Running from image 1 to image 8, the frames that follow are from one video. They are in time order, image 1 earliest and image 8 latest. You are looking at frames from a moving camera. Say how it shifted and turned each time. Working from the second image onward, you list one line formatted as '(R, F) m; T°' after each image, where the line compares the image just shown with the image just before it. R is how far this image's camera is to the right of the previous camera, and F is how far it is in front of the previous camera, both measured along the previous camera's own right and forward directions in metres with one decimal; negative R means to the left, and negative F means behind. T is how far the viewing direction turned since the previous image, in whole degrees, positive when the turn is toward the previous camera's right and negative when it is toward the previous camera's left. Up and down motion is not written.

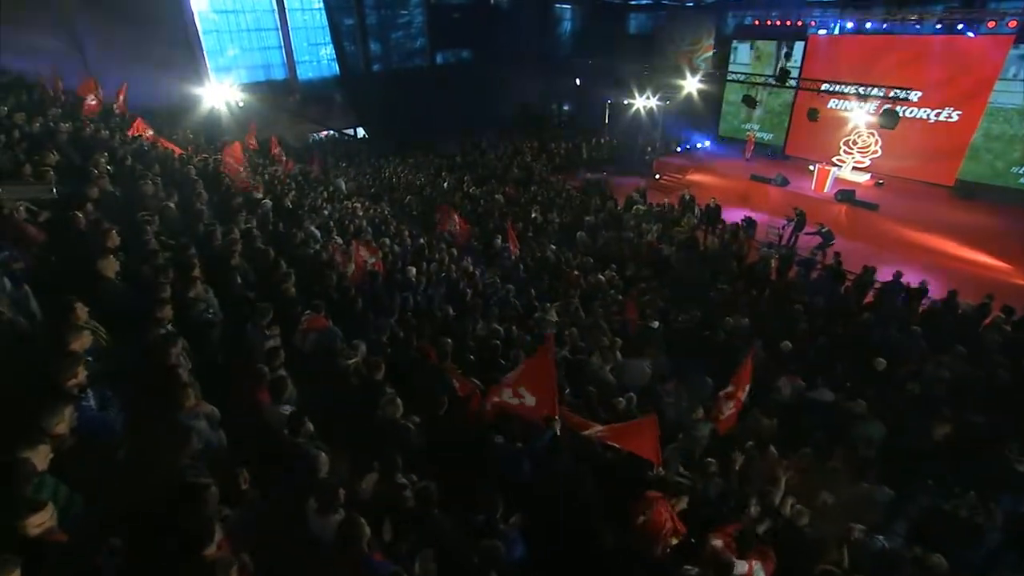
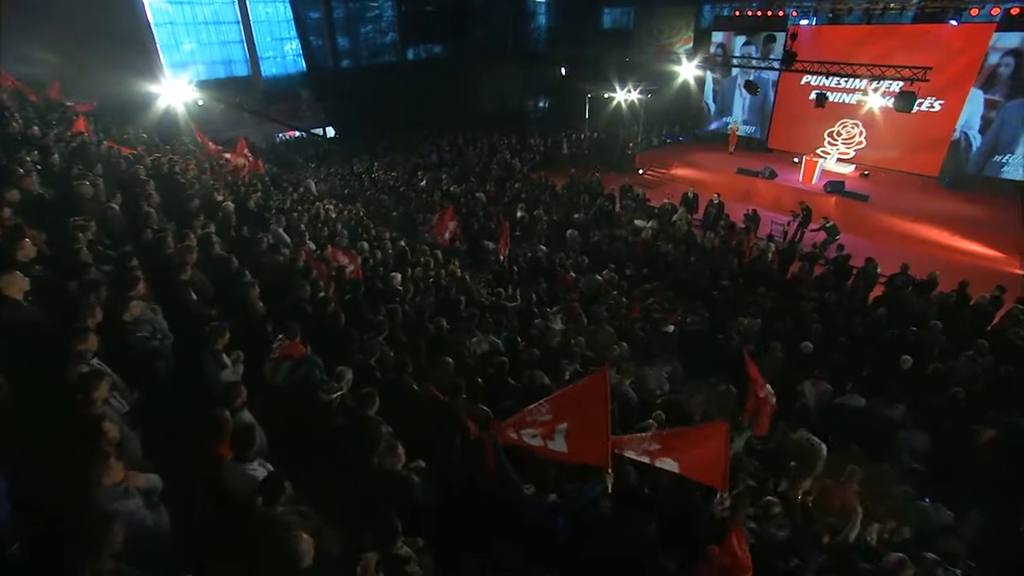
(-0.3, +0.7) m; +3°
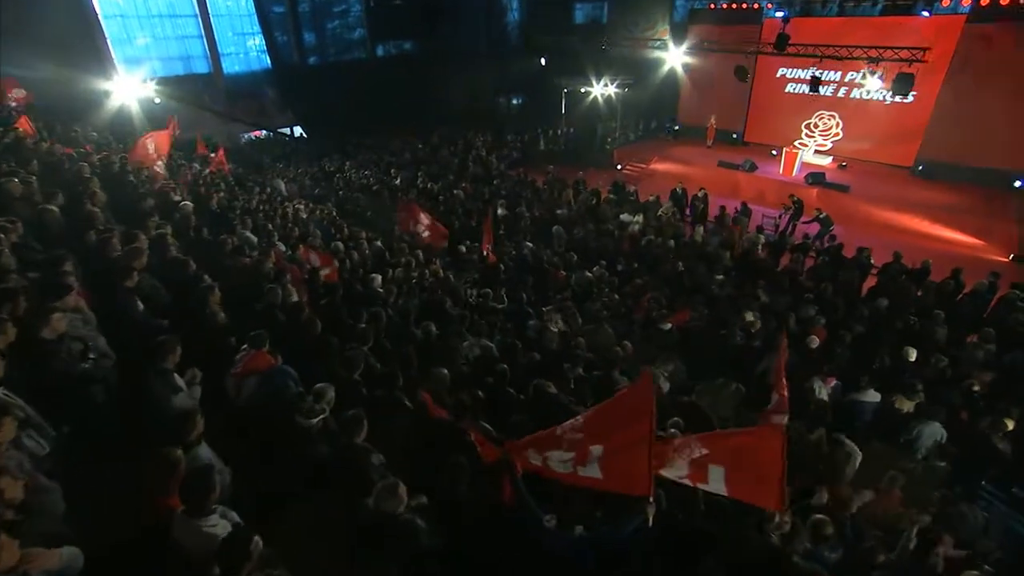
(-0.2, +0.5) m; +3°
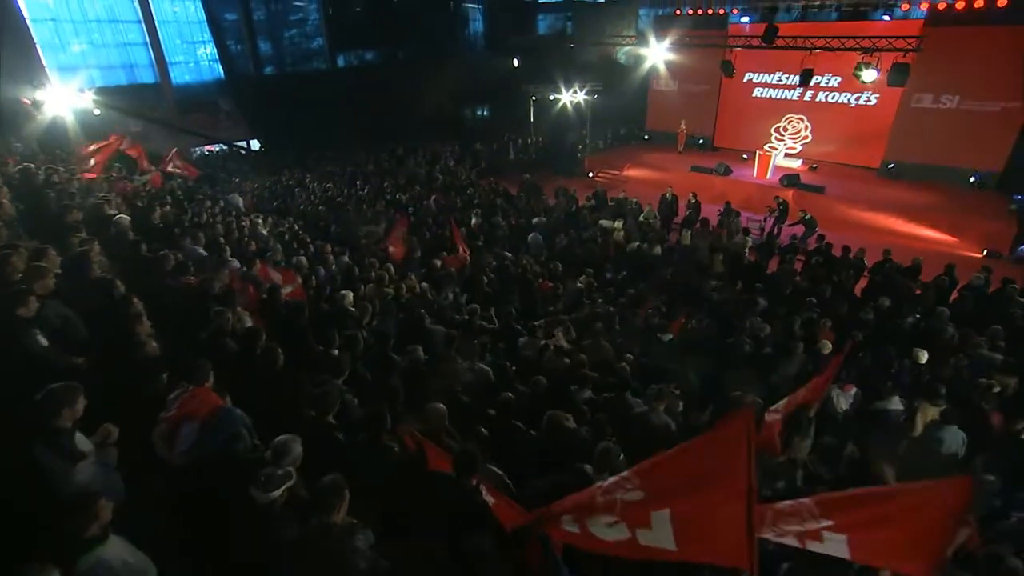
(-0.2, +0.6) m; +4°
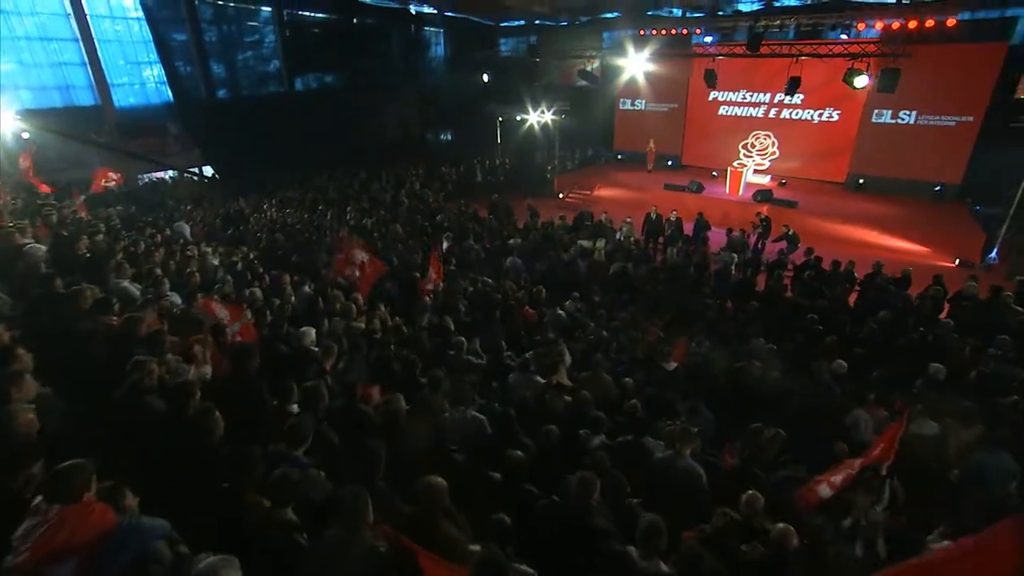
(-0.2, +0.6) m; +4°
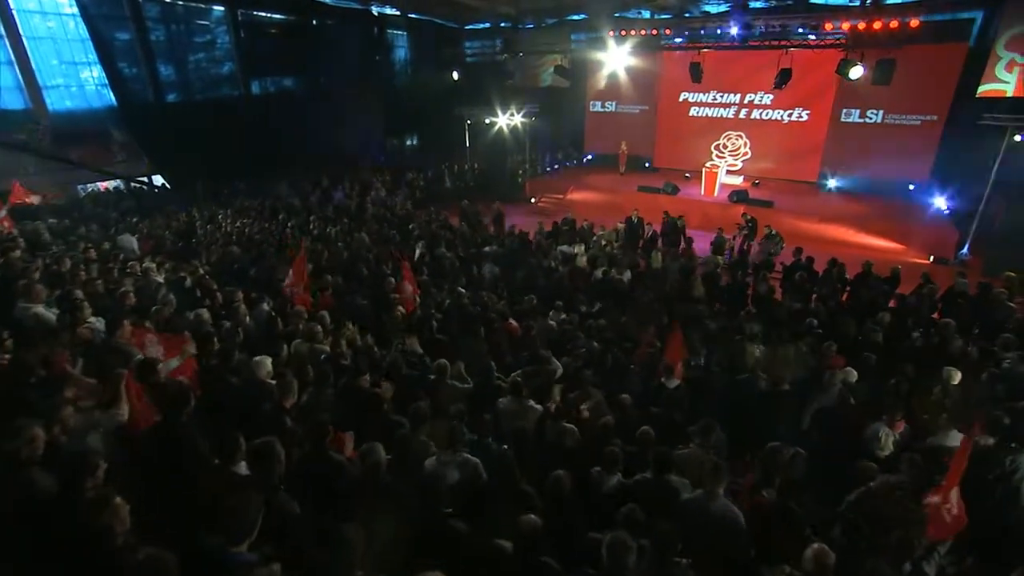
(-0.1, +0.5) m; +3°
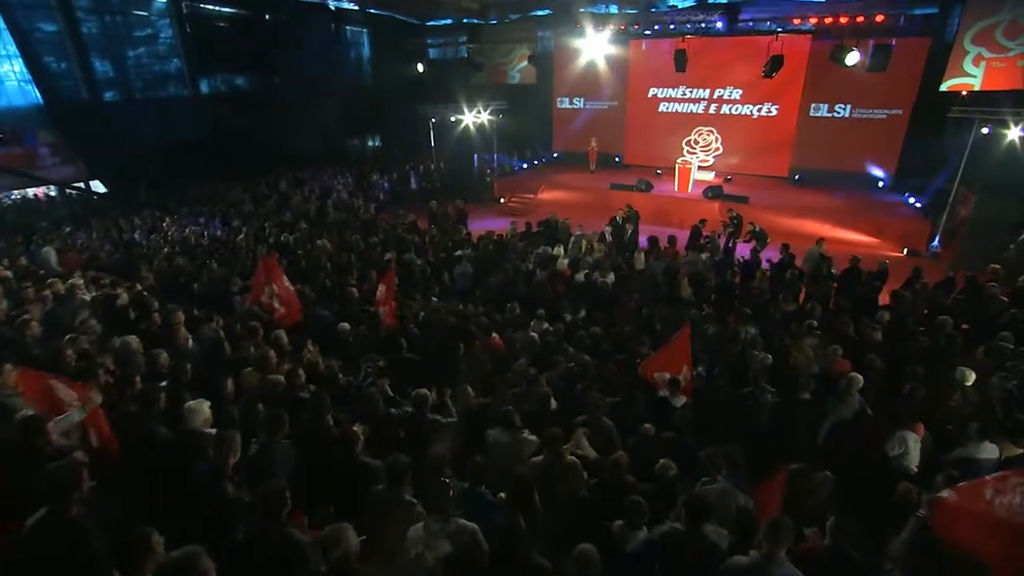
(-0.1, +0.6) m; +4°
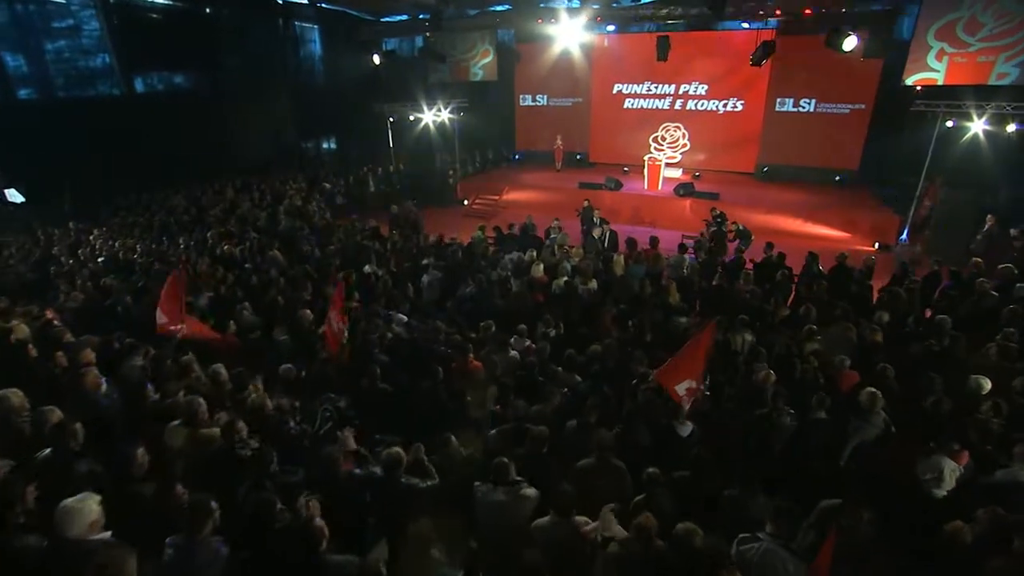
(-0.1, +0.6) m; +4°
